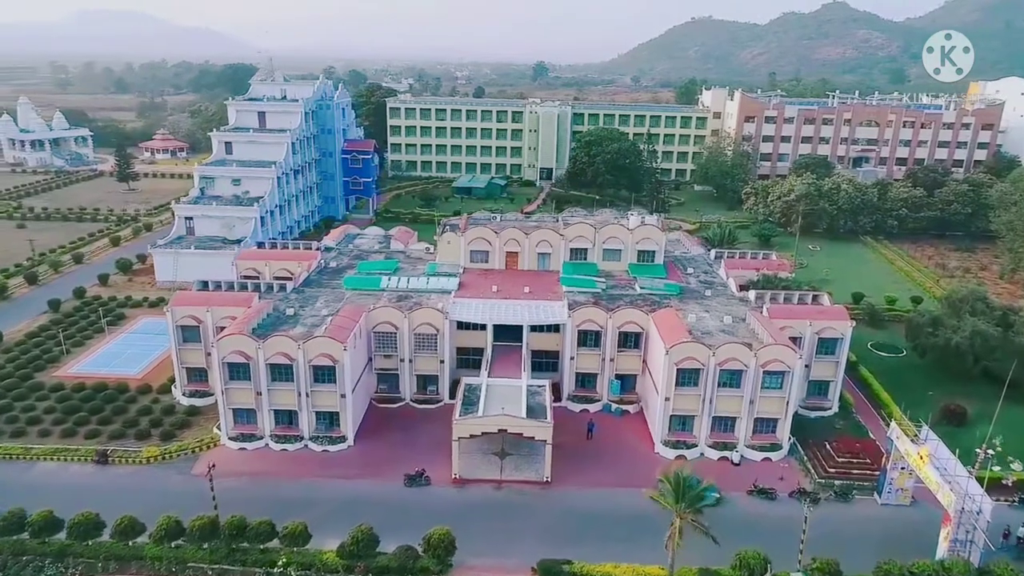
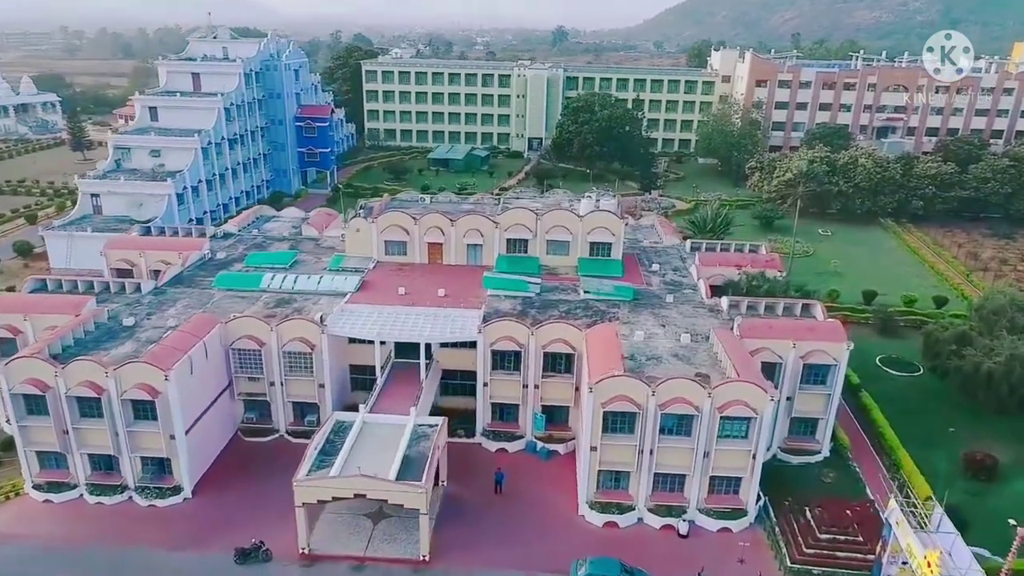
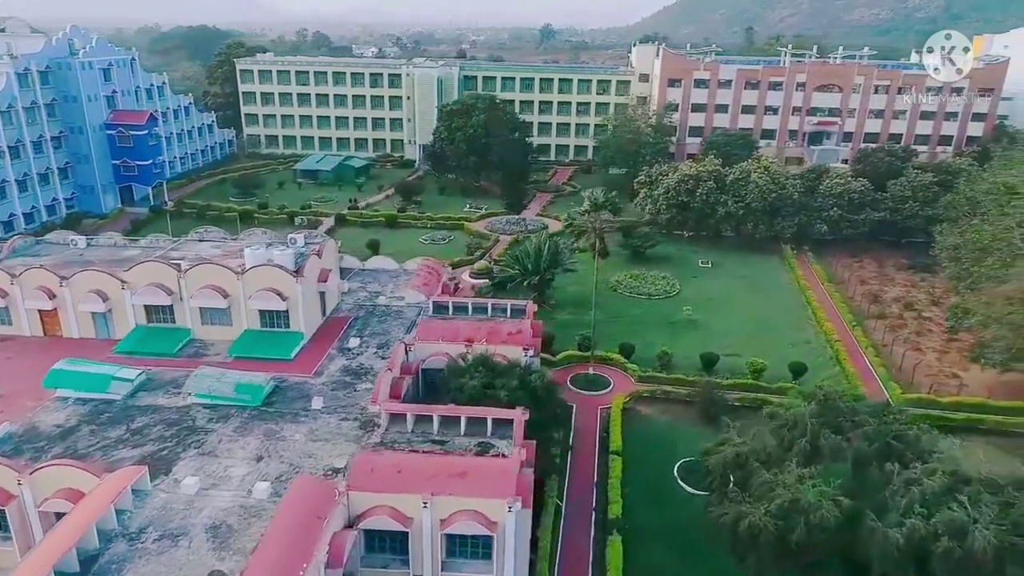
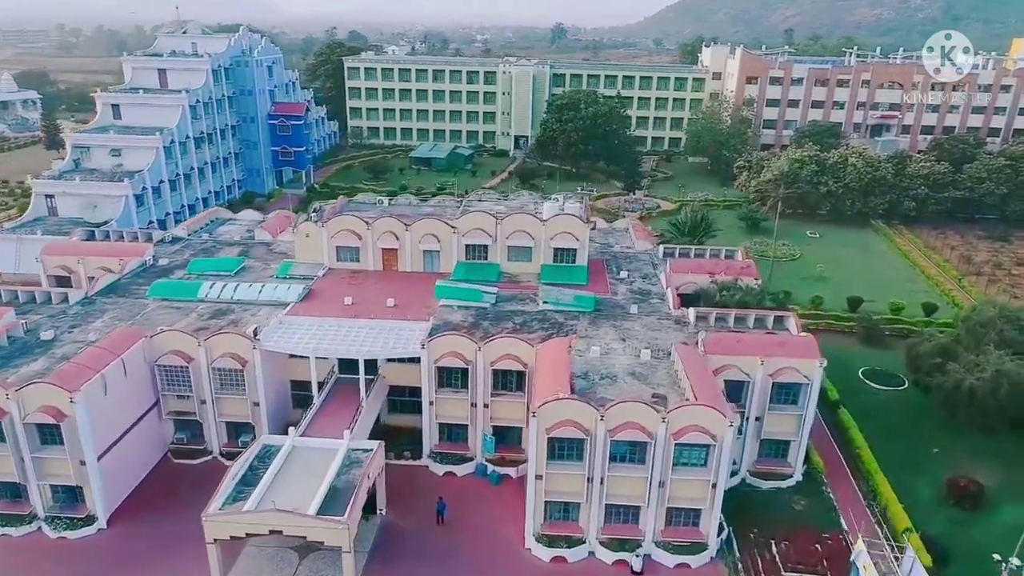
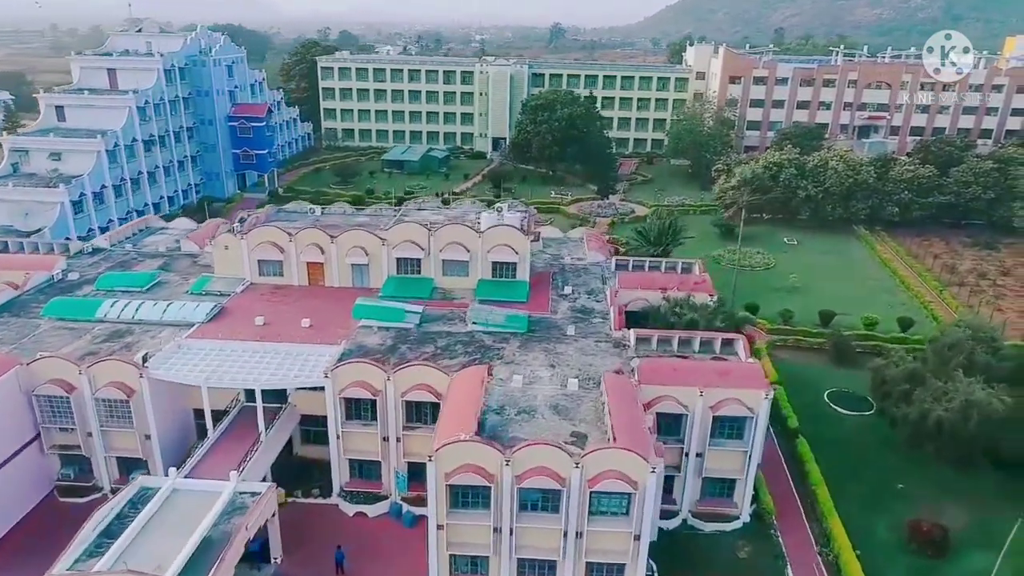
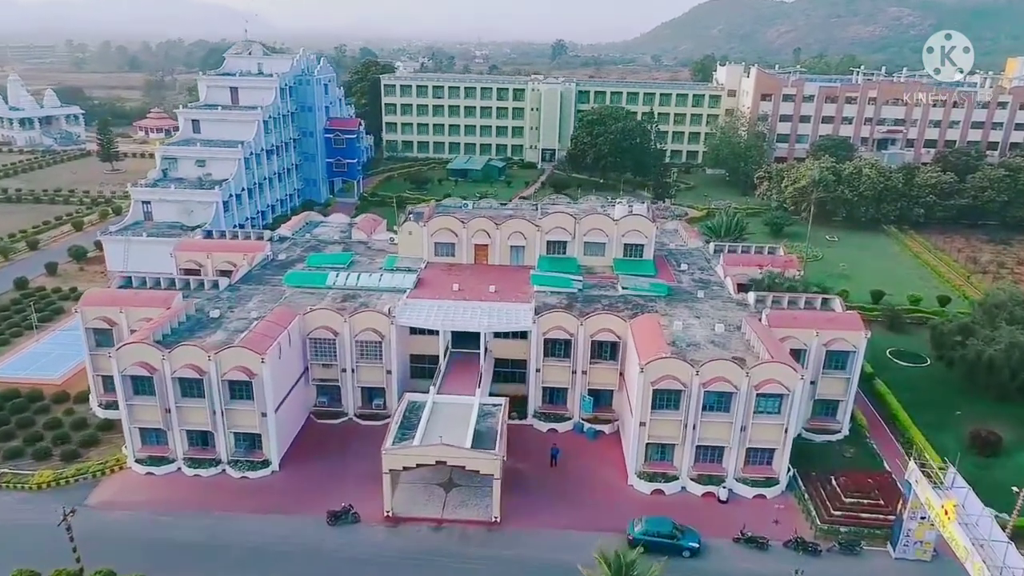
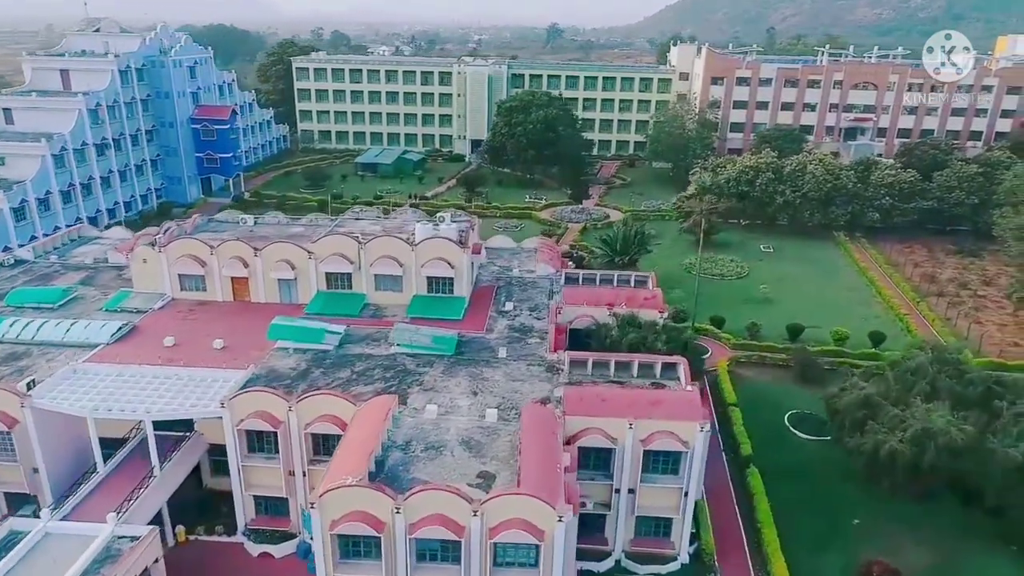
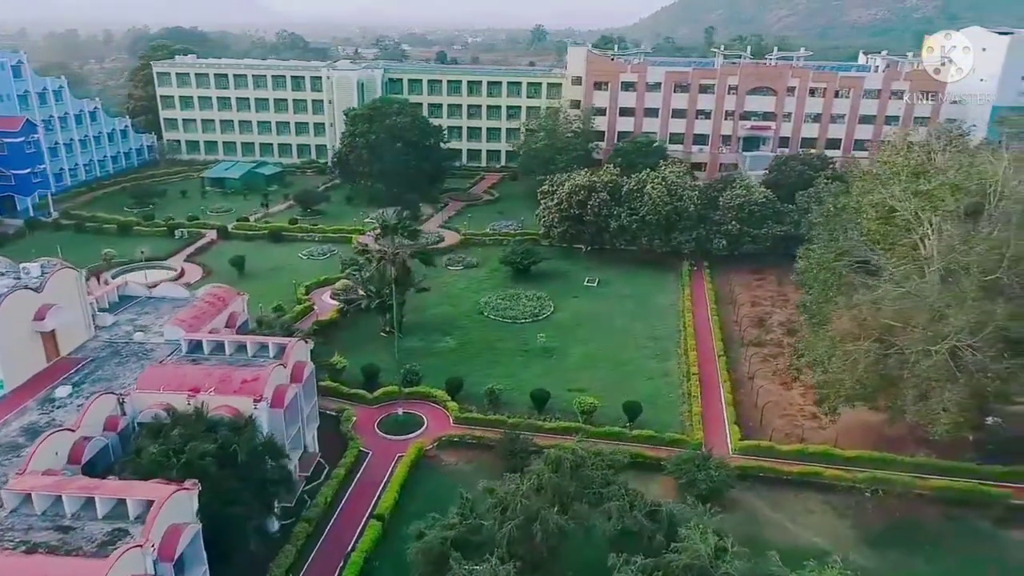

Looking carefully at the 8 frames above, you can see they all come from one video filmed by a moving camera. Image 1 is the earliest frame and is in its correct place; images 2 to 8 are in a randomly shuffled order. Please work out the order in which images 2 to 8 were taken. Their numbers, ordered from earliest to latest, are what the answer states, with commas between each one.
6, 2, 4, 5, 7, 3, 8
